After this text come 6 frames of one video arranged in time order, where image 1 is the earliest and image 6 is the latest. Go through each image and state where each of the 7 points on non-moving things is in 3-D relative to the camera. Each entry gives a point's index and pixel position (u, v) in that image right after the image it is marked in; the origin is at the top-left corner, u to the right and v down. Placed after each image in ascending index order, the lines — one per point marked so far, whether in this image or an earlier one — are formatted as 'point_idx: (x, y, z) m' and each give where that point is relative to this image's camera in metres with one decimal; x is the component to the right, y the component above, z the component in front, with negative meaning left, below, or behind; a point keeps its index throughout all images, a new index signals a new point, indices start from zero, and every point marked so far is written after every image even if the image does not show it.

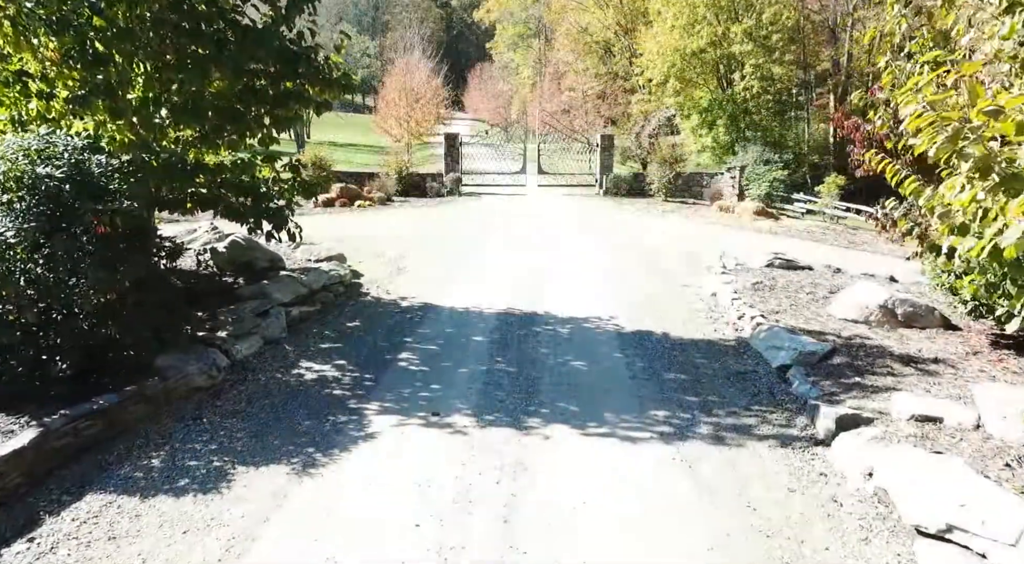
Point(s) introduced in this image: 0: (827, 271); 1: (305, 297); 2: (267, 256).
0: (+4.2, +0.1, +11.9) m
1: (-2.2, -0.2, +9.6) m
2: (-2.9, +0.3, +10.6) m
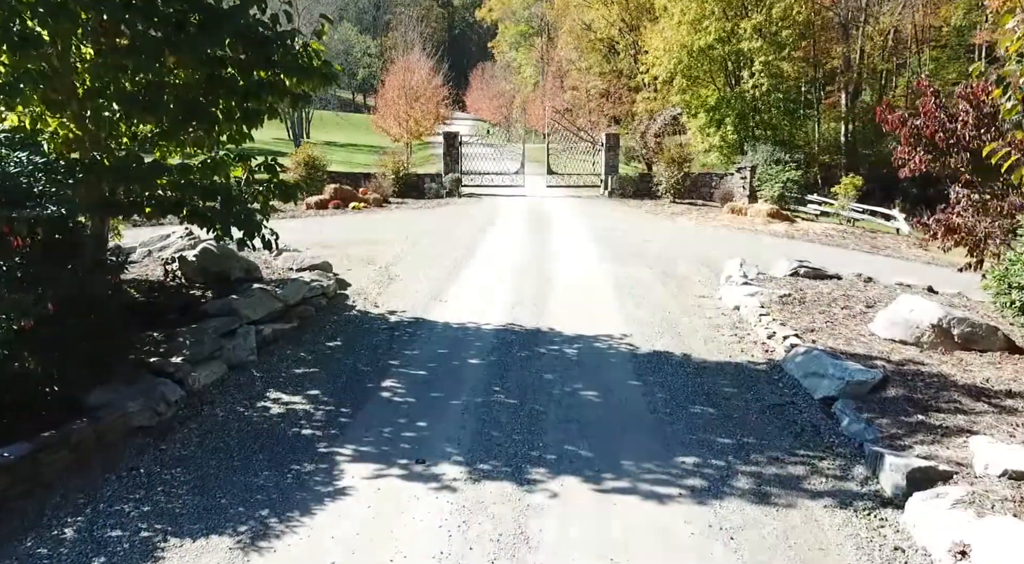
0: (+4.2, 0.0, +10.9) m
1: (-2.2, -0.3, +8.5) m
2: (-2.9, +0.2, +9.6) m
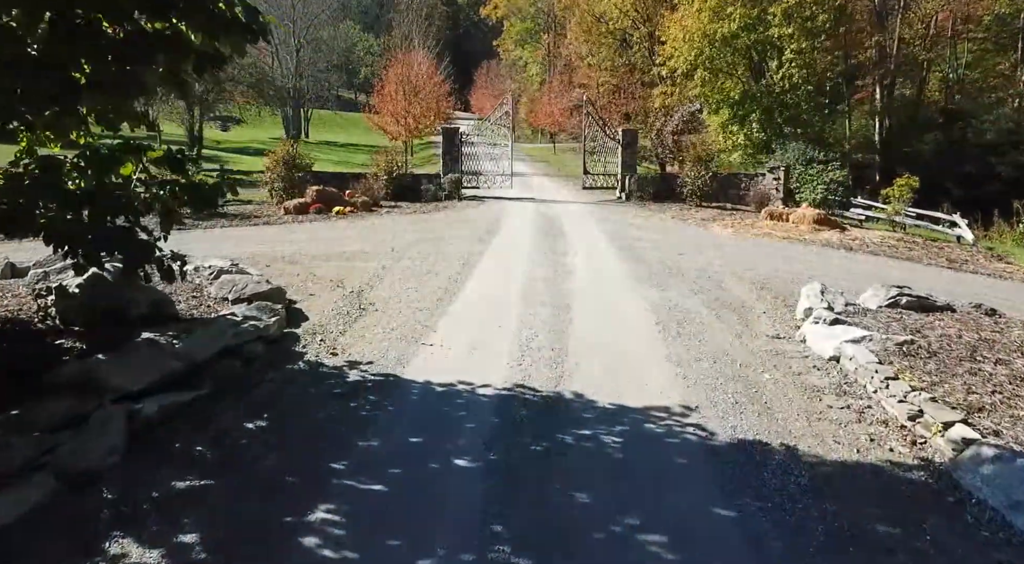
0: (+4.3, -0.3, +8.1) m
1: (-2.1, -0.6, +5.8) m
2: (-2.8, -0.1, +6.9) m
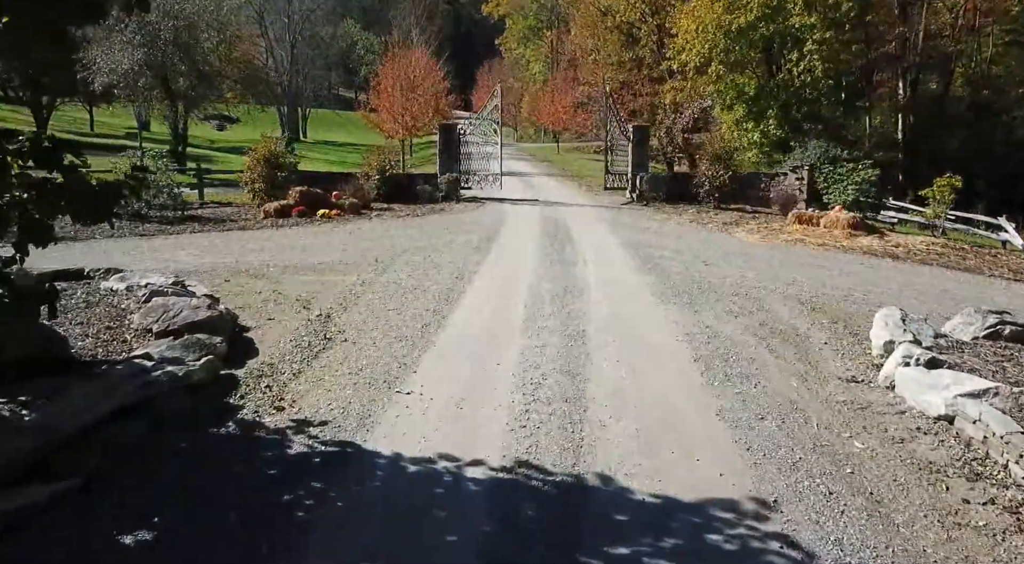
0: (+4.3, -0.5, +6.3) m
1: (-2.1, -0.8, +4.1) m
2: (-2.8, -0.3, +5.1) m
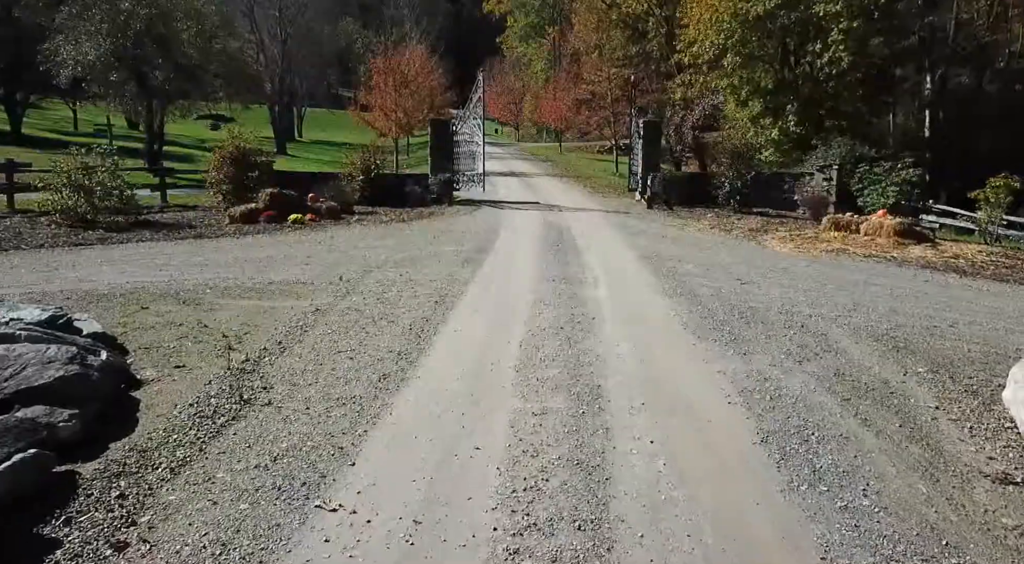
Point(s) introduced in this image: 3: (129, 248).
0: (+4.2, -0.7, +4.2) m
1: (-2.2, -1.0, +2.0) m
2: (-2.9, -0.6, +3.0) m
3: (-5.2, +0.5, +12.2) m
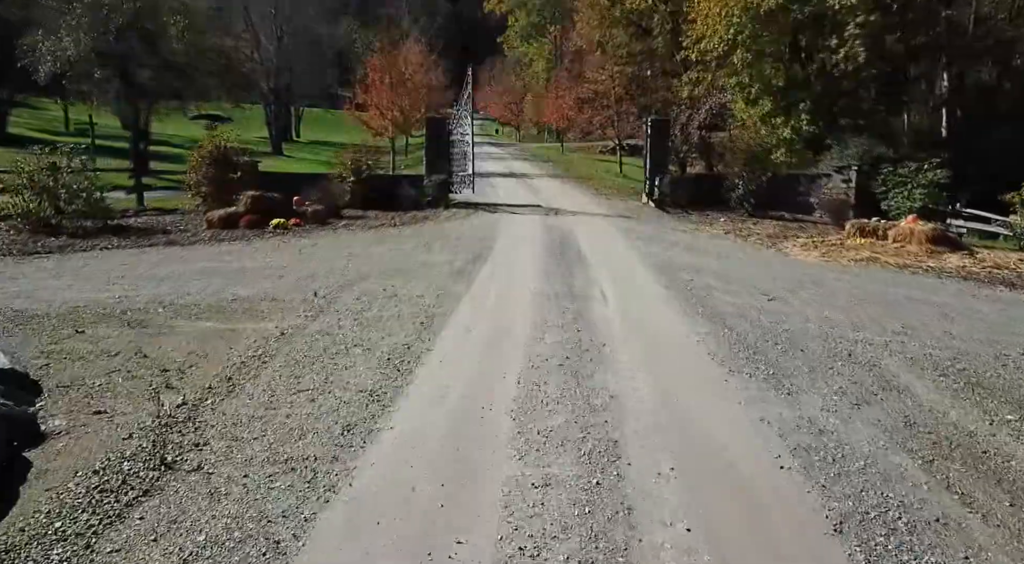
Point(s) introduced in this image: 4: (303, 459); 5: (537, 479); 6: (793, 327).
0: (+4.2, -0.9, +3.1) m
1: (-2.3, -1.2, +0.8) m
2: (-2.9, -0.7, +1.9) m
3: (-5.2, +0.3, +11.0) m
4: (-1.0, -0.9, +4.2) m
5: (+0.1, -0.9, +3.9) m
6: (+2.2, -0.4, +7.2) m
